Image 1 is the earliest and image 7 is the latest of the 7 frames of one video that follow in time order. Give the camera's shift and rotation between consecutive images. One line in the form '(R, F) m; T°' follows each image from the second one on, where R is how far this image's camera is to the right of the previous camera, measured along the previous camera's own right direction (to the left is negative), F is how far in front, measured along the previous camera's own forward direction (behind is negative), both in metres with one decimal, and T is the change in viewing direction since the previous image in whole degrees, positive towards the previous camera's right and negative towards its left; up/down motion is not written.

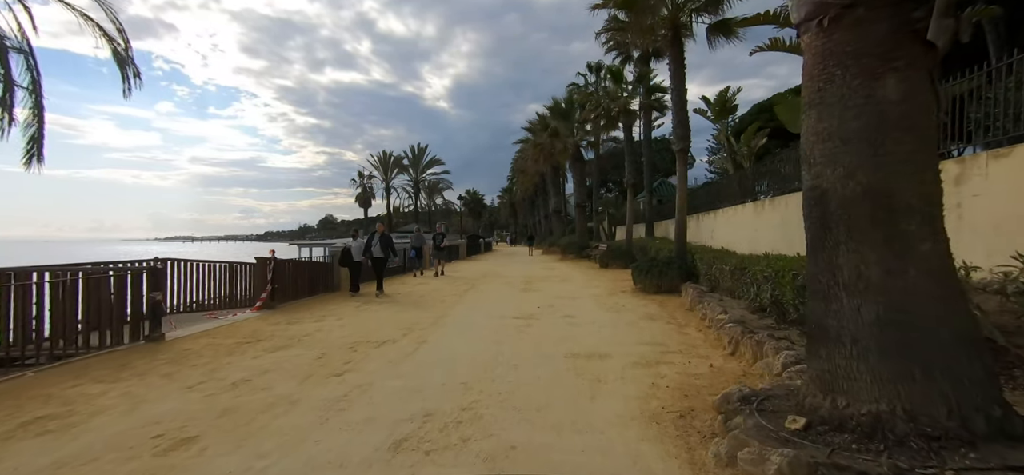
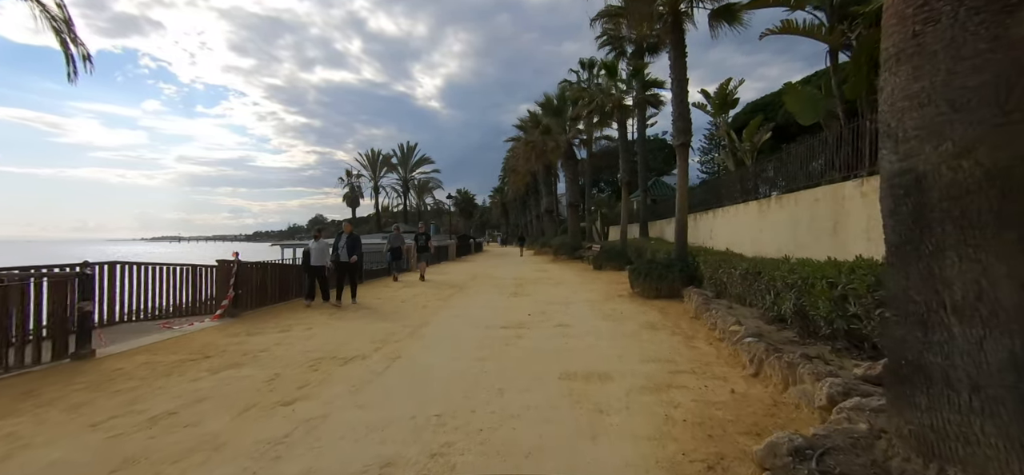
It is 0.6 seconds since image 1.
(+0.1, +0.8) m; +1°
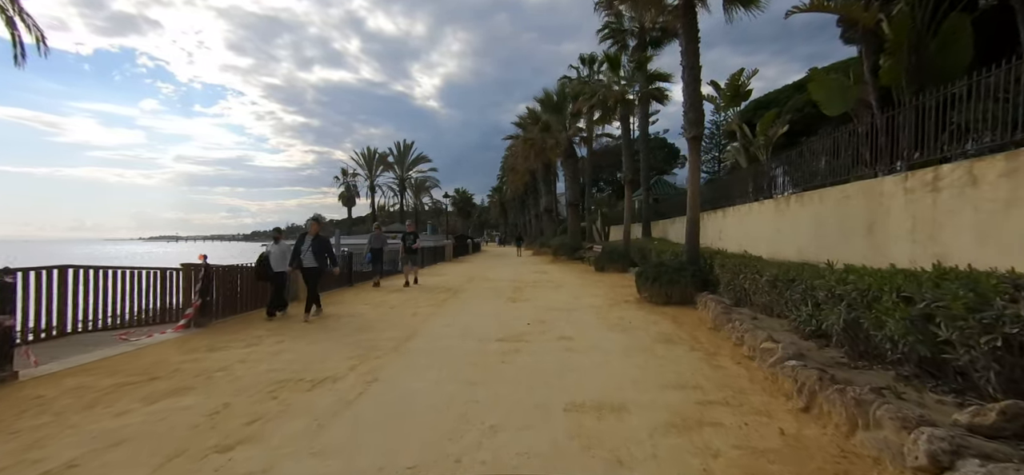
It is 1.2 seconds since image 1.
(0.0, +0.8) m; 0°
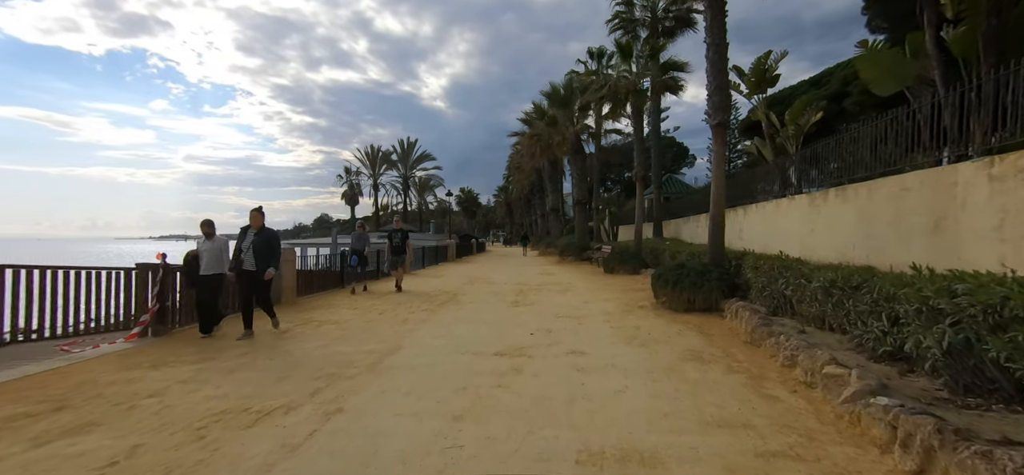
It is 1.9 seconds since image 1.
(+0.1, +1.0) m; -1°
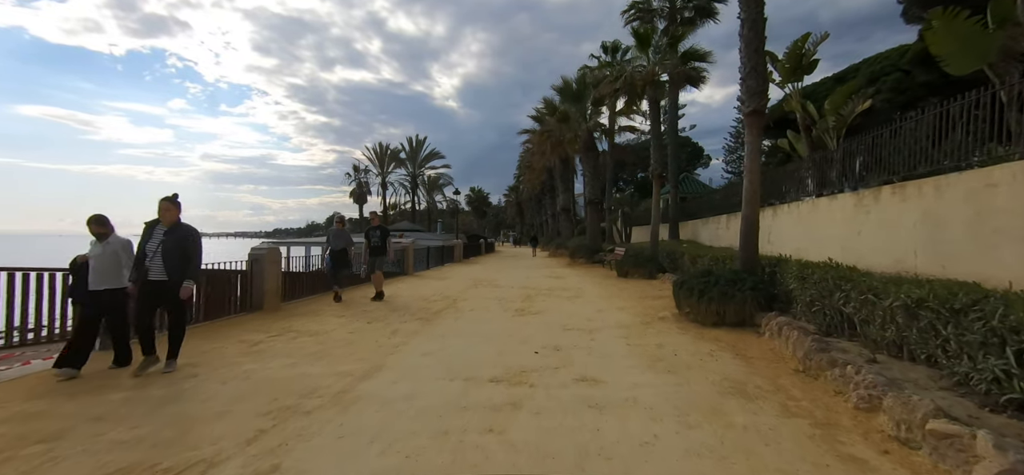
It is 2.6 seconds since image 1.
(+0.1, +1.0) m; -1°
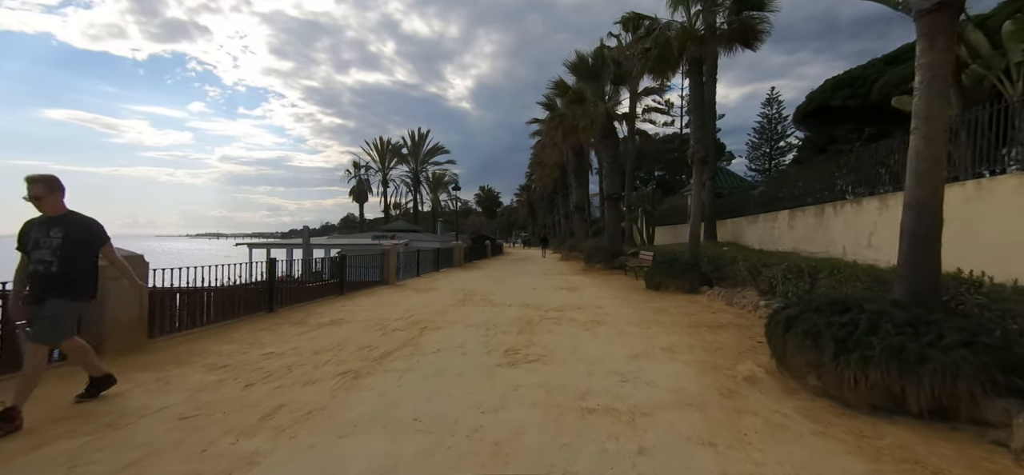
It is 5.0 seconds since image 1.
(+0.4, +3.5) m; -2°
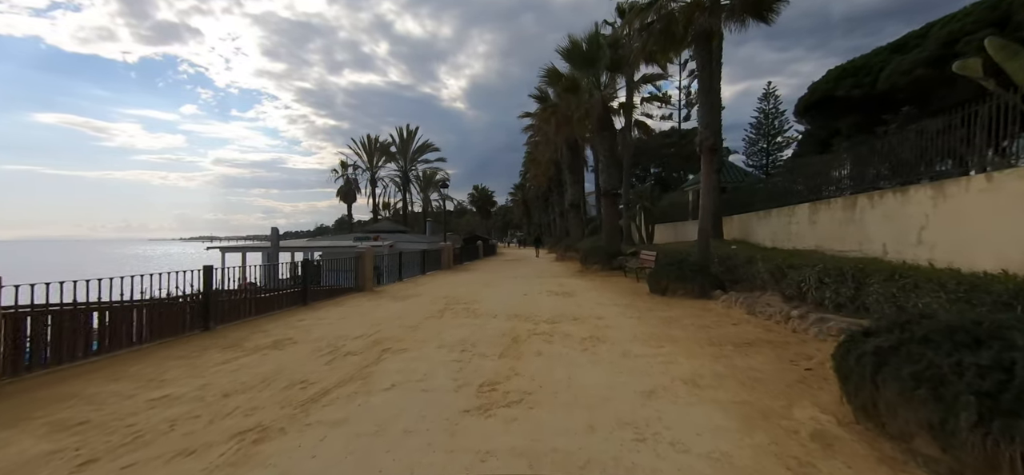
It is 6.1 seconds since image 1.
(+0.3, +1.5) m; +1°
